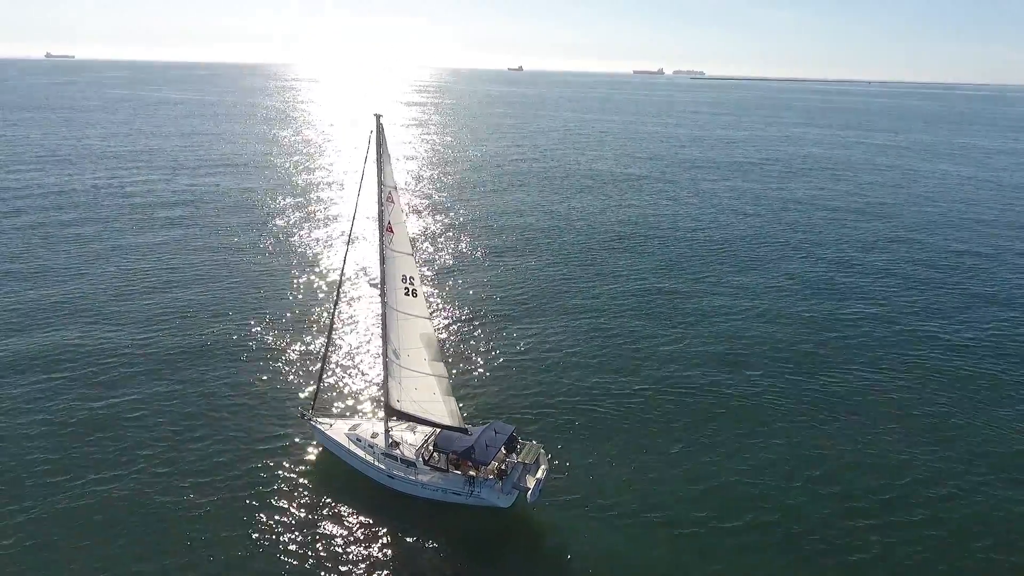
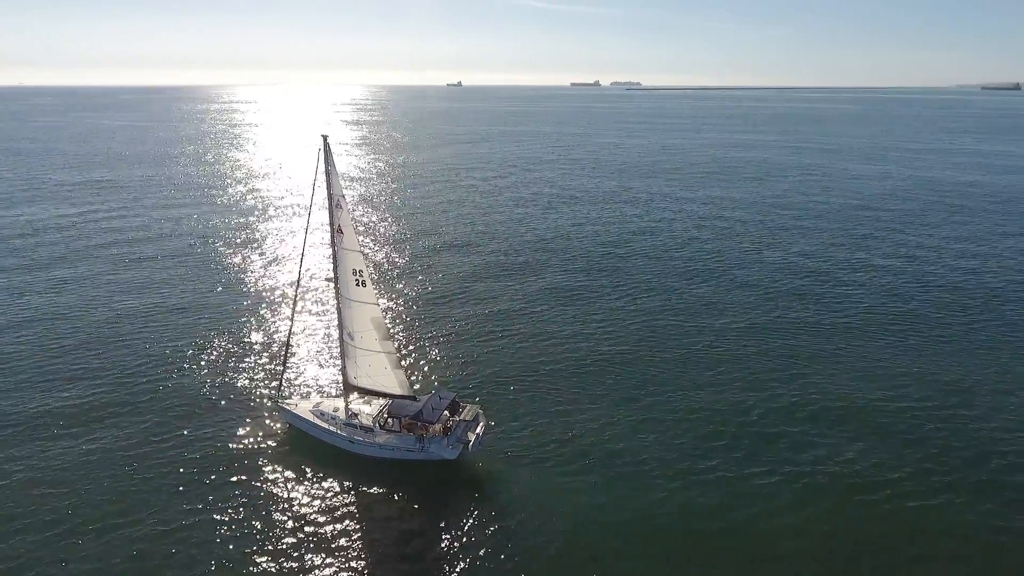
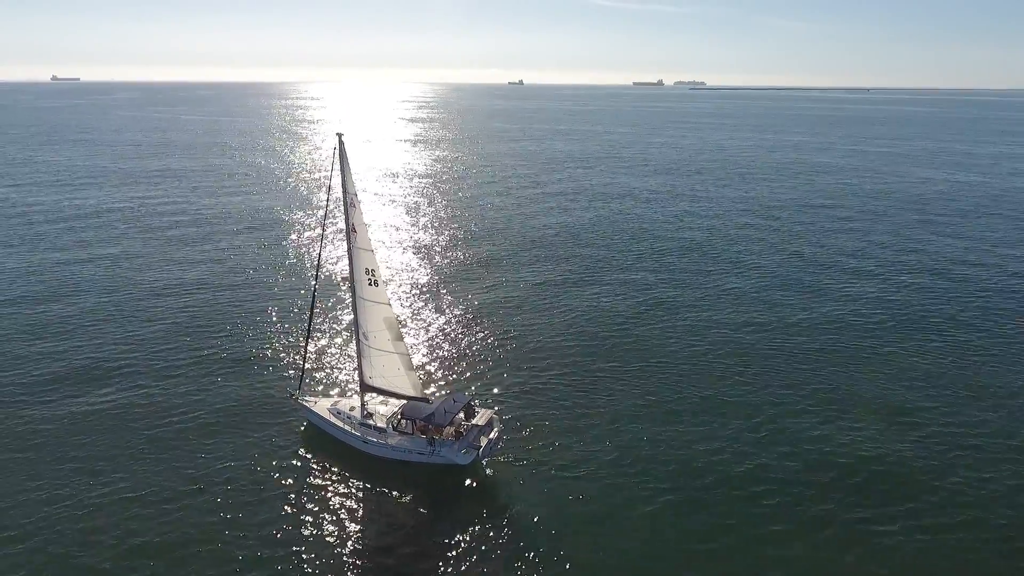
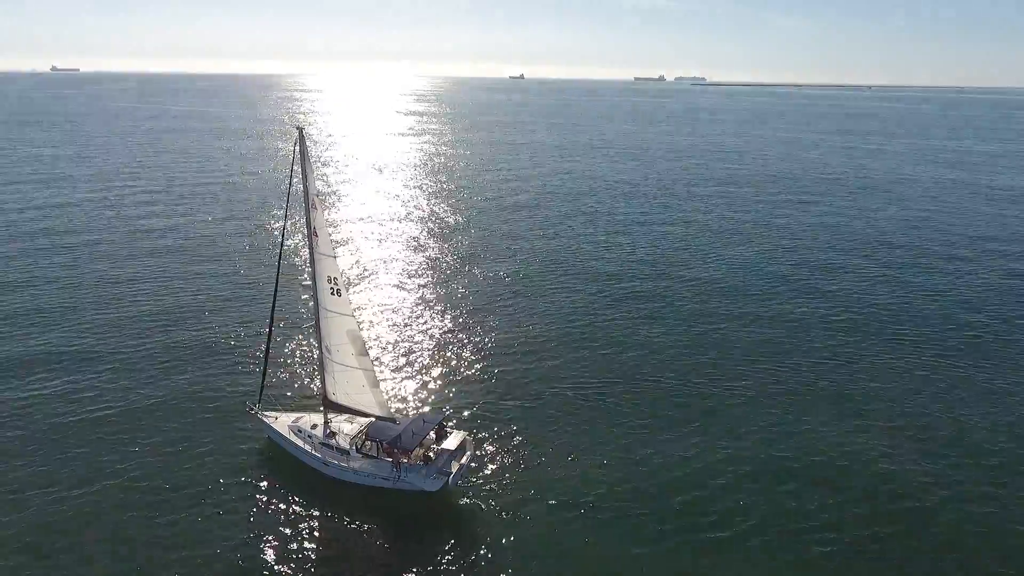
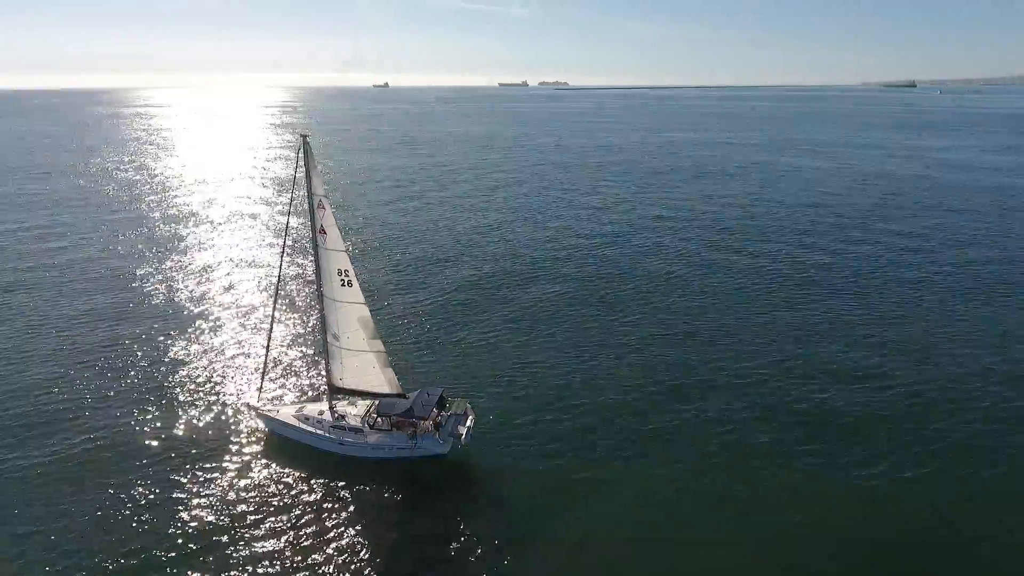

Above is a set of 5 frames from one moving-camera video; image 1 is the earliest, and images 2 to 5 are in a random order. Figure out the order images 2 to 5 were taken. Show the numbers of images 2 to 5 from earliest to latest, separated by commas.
4, 3, 2, 5
